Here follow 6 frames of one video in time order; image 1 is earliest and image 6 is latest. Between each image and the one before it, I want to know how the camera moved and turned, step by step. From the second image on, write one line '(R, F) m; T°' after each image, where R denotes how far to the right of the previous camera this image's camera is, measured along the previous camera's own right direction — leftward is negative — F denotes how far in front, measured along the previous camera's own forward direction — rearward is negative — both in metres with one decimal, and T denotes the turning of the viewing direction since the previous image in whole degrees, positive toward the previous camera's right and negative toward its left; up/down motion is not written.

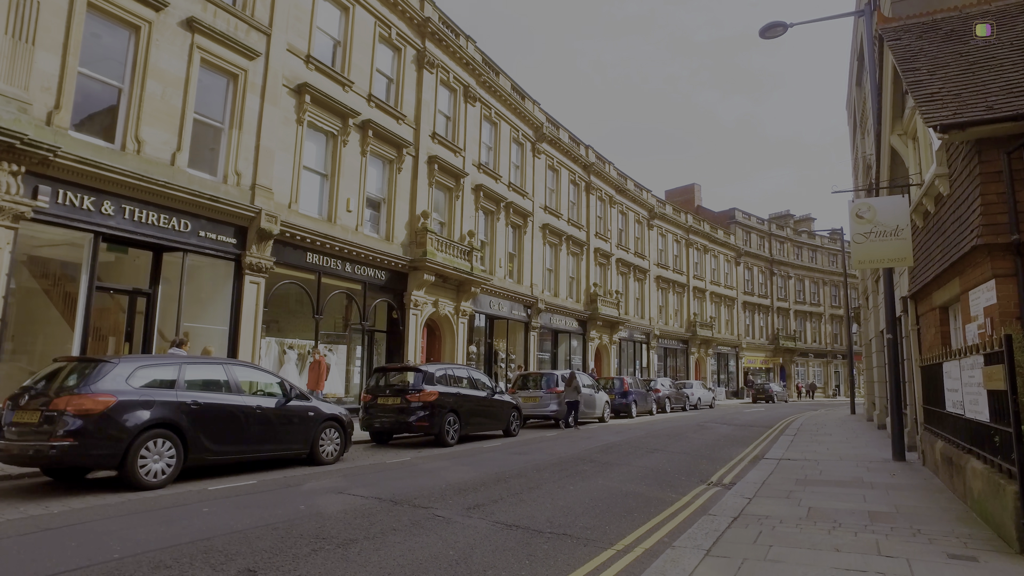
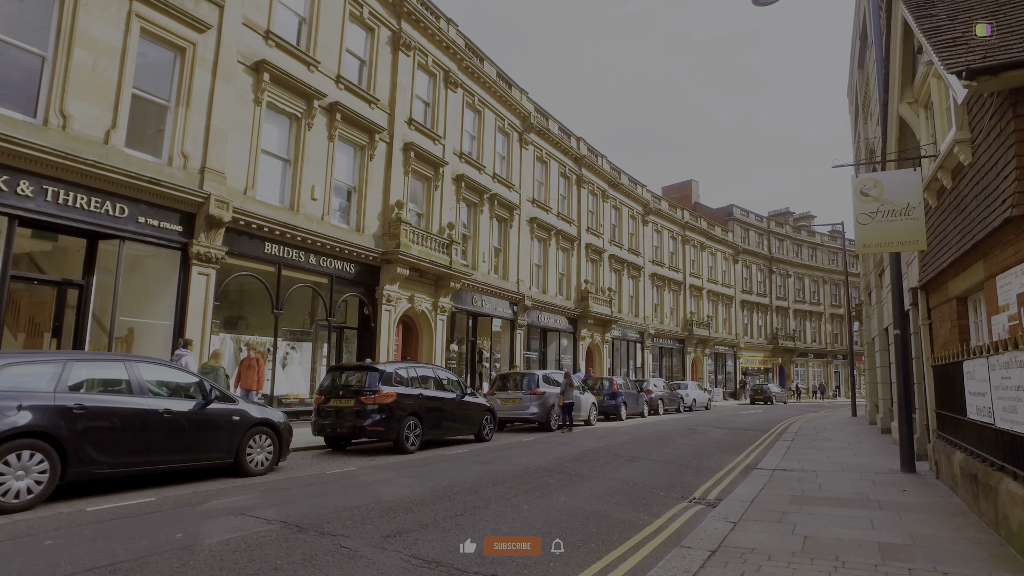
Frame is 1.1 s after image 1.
(+0.8, +1.1) m; 0°
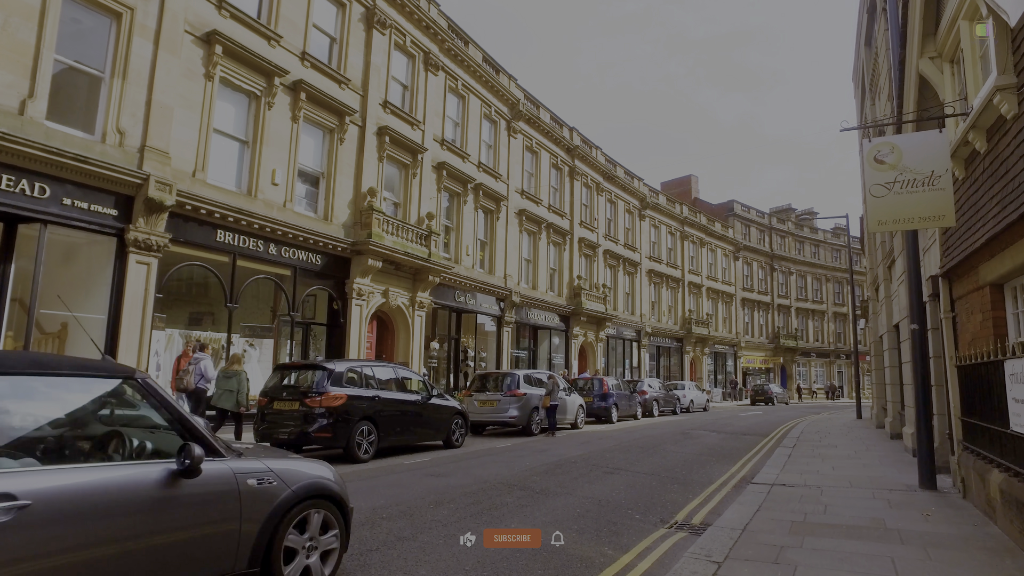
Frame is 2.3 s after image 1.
(+0.8, +1.2) m; 0°
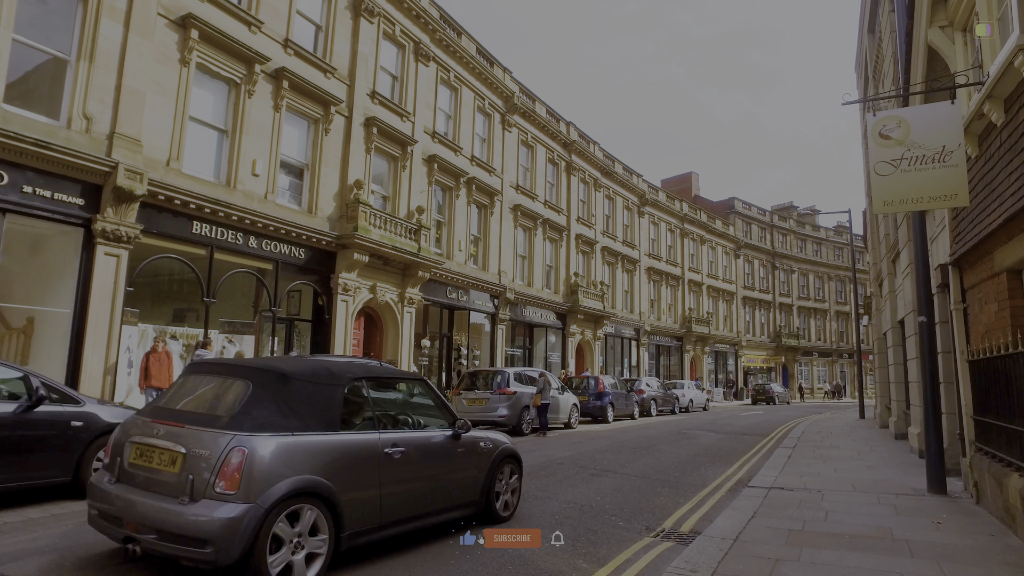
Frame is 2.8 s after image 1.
(+0.4, +0.5) m; 0°
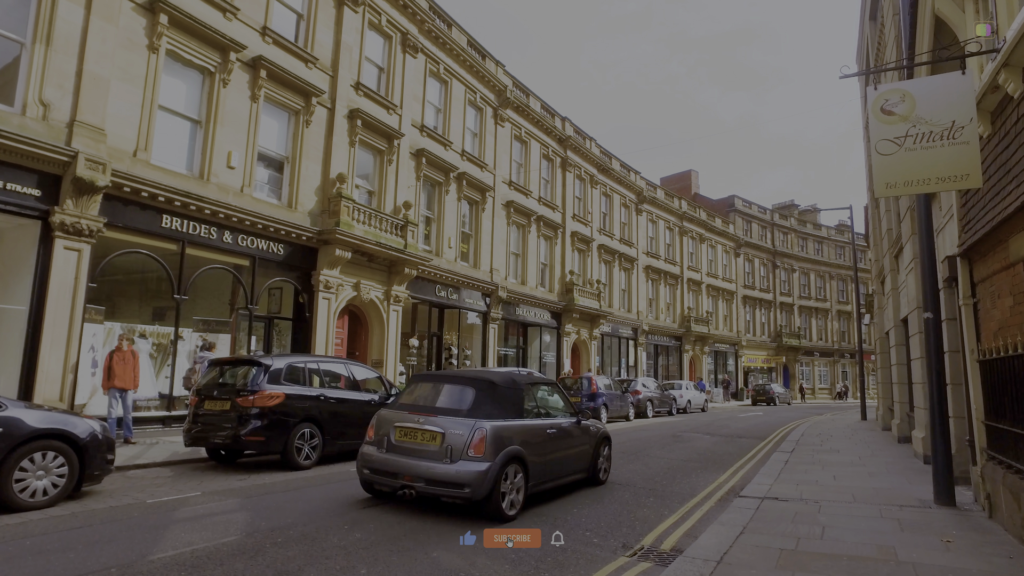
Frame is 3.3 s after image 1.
(+0.4, +0.6) m; 0°
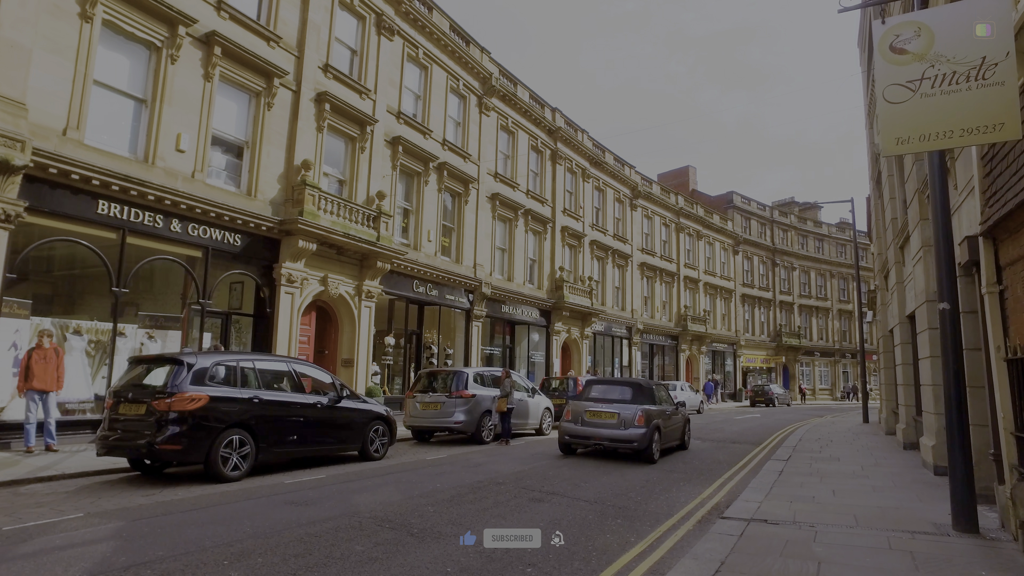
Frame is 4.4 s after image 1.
(+0.8, +1.0) m; 0°
